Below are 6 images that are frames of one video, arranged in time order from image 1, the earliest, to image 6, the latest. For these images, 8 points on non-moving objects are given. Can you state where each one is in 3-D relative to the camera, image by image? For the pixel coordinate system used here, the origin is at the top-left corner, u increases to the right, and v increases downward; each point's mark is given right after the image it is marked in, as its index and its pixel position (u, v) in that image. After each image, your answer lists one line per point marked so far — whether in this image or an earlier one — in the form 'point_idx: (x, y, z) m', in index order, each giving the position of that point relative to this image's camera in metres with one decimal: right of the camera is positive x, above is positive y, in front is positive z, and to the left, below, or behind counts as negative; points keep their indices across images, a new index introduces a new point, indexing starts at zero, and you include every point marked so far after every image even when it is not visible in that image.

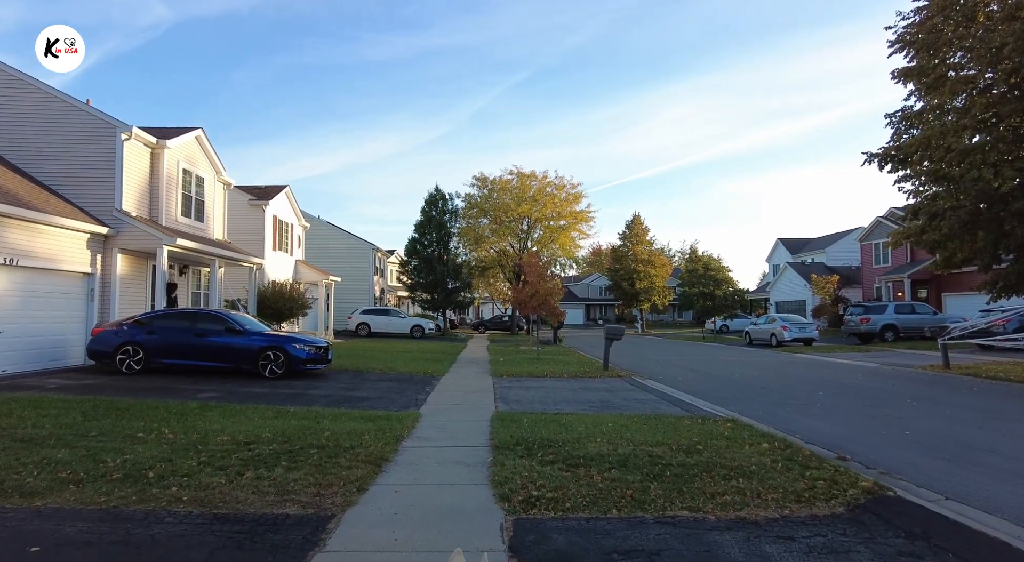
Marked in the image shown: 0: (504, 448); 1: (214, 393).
0: (-0.1, -2.0, +6.7) m
1: (-5.4, -2.0, +10.3) m
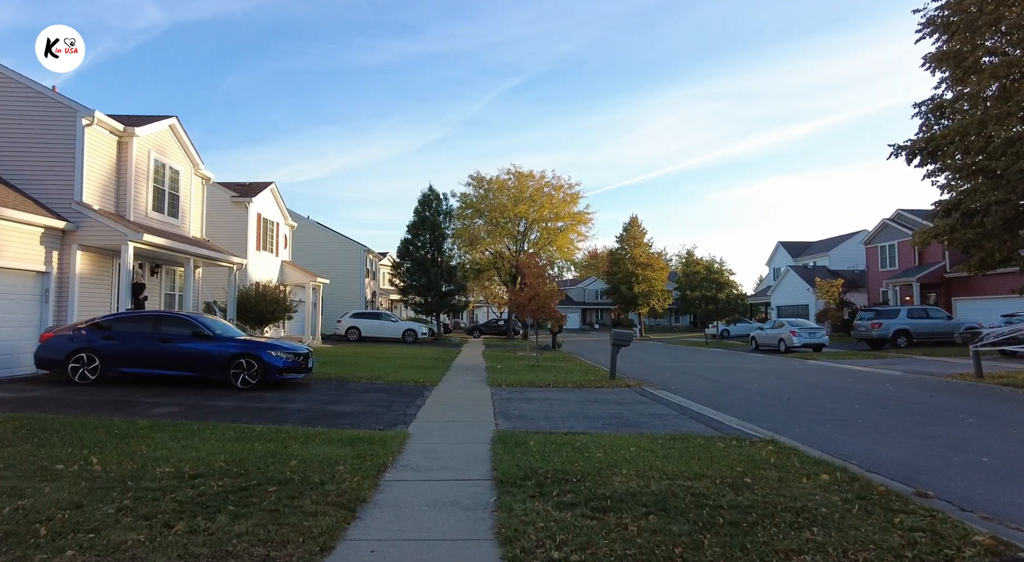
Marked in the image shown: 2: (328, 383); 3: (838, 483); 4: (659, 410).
0: (0.0, -1.9, +5.5) m
1: (-5.3, -2.0, +9.0) m
2: (-4.1, -2.3, +12.7) m
3: (+3.2, -2.0, +5.6) m
4: (+2.7, -2.3, +10.3) m
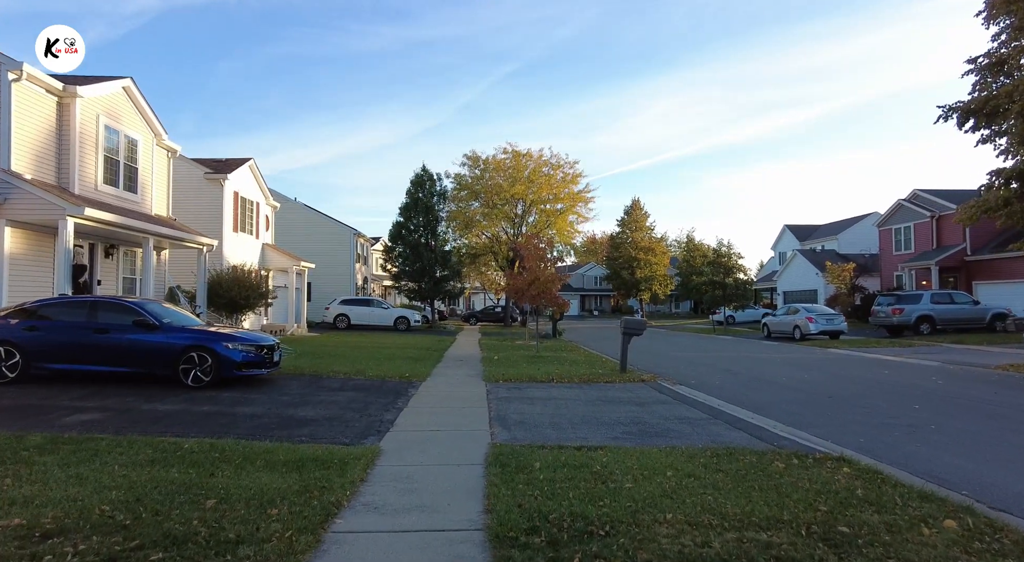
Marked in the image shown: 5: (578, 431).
0: (0.0, -1.7, +3.8) m
1: (-5.3, -1.7, +7.3) m
2: (-4.1, -1.9, +11.0) m
3: (+3.2, -1.8, +4.0) m
4: (+2.6, -2.0, +8.6) m
5: (+0.9, -2.0, +7.4) m
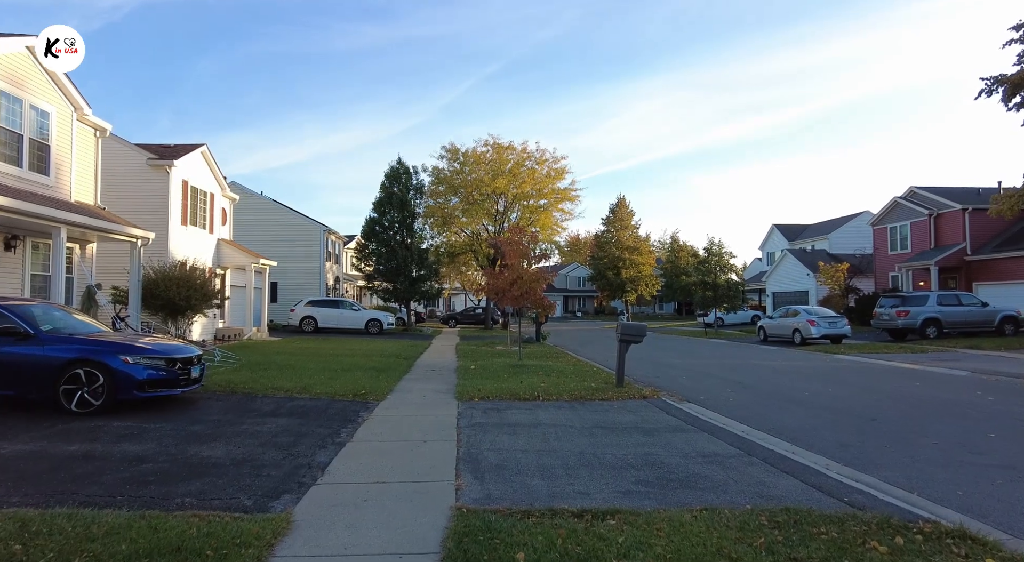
0: (-0.1, -1.7, +1.8) m
1: (-5.6, -1.7, +5.1) m
2: (-4.5, -1.9, +8.9) m
3: (+3.1, -1.7, +2.1) m
4: (+2.4, -2.0, +6.7) m
5: (+0.6, -1.9, +5.5) m
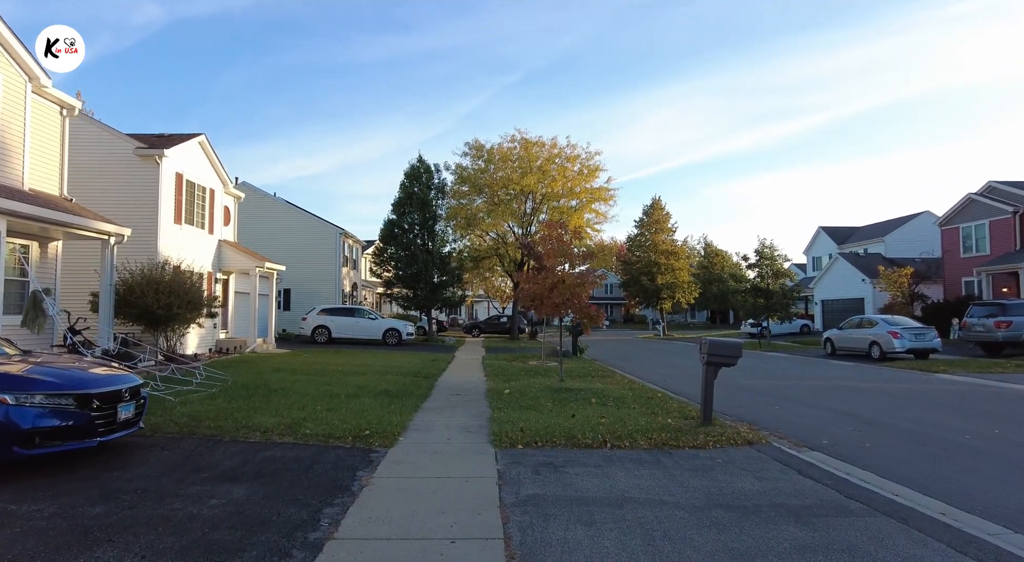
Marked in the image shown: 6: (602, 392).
0: (+0.3, -1.6, -0.9) m
1: (-5.0, -1.6, +2.6) m
2: (-3.8, -1.9, +6.3) m
3: (+3.5, -1.6, -0.8) m
4: (+3.0, -1.9, +3.9) m
5: (+1.2, -1.9, +2.7) m
6: (+1.9, -2.3, +11.8) m
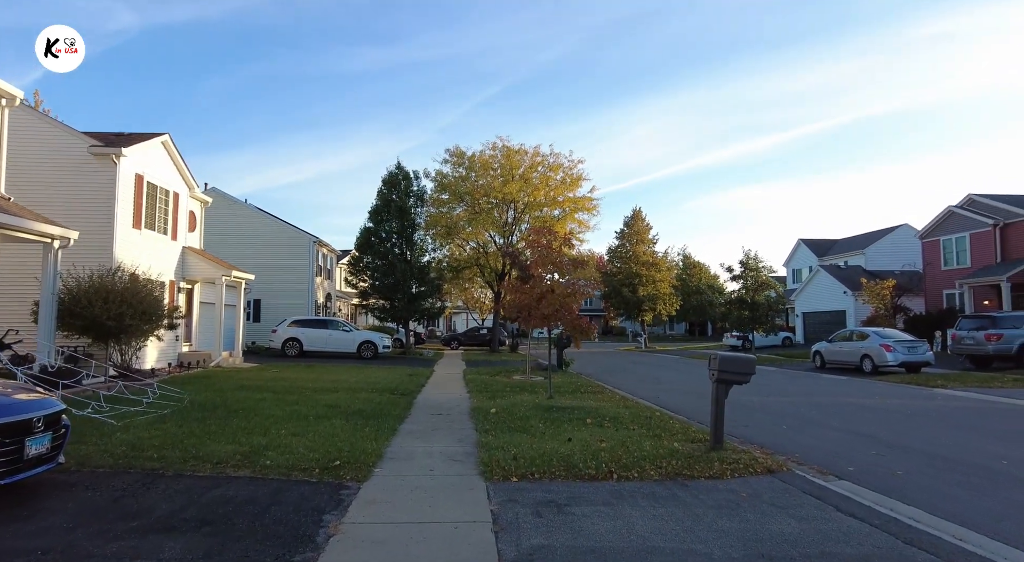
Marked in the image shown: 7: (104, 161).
0: (+0.5, -1.5, -1.8) m
1: (-4.9, -1.6, +1.5) m
2: (-3.8, -1.9, +5.2) m
3: (+3.8, -1.6, -1.6) m
4: (+3.0, -2.0, +3.1) m
5: (+1.3, -1.9, +1.8) m
6: (+1.6, -2.5, +10.9) m
7: (-10.8, +3.2, +15.0) m
